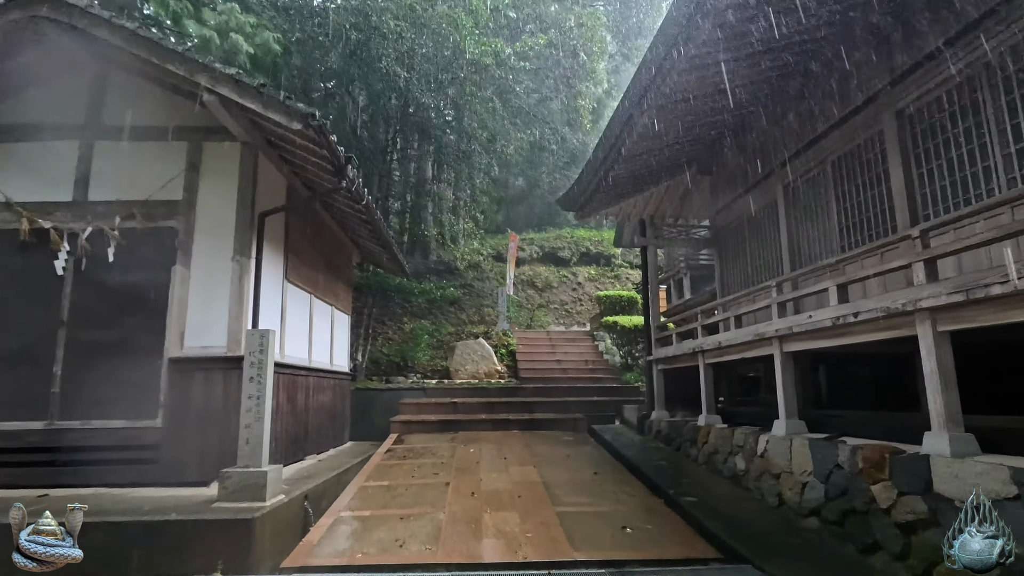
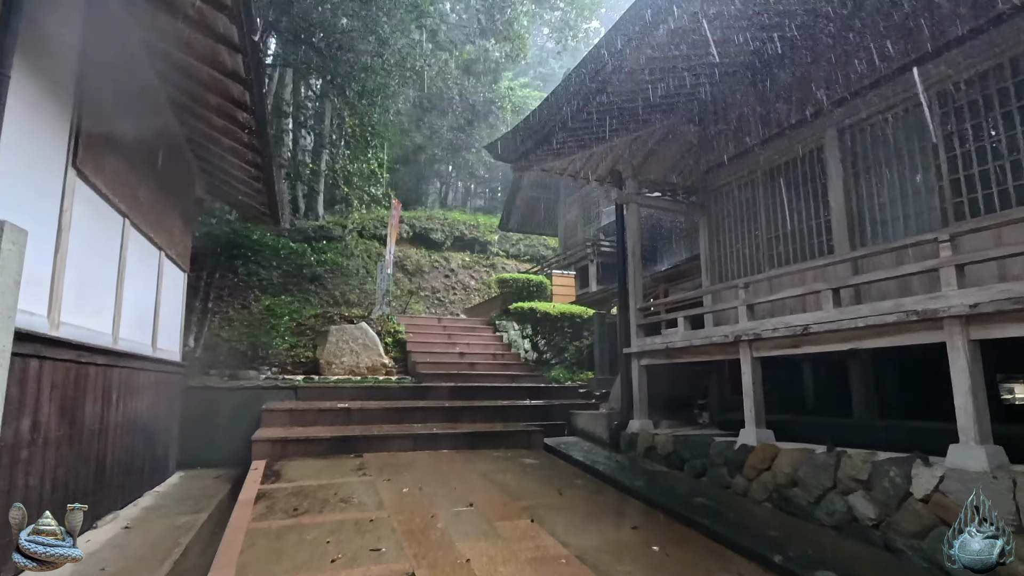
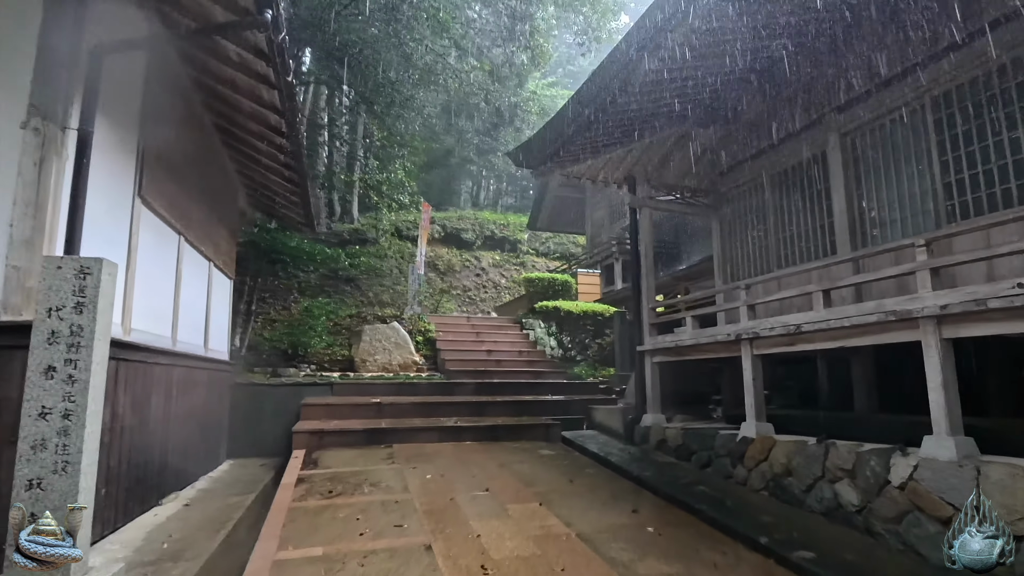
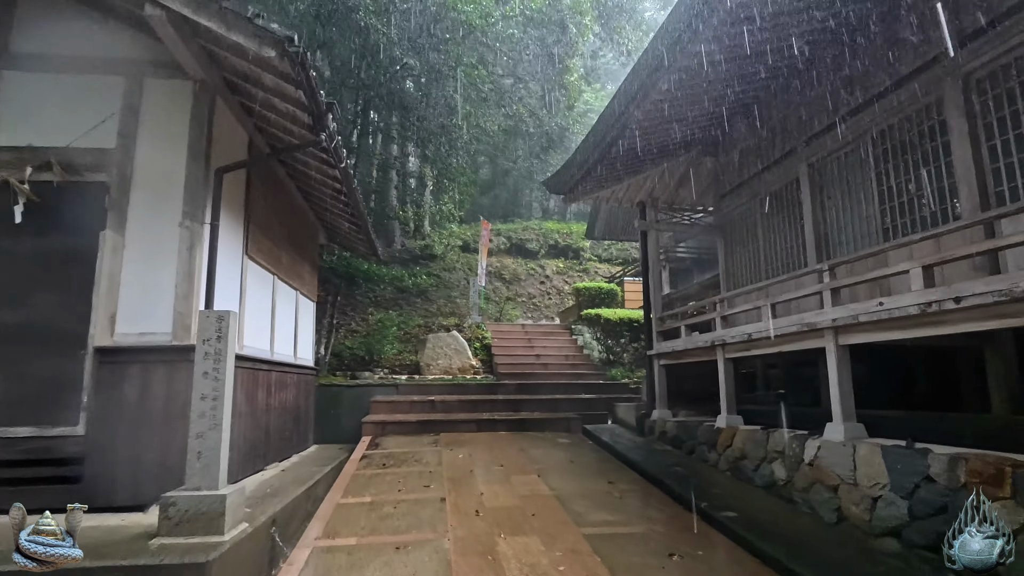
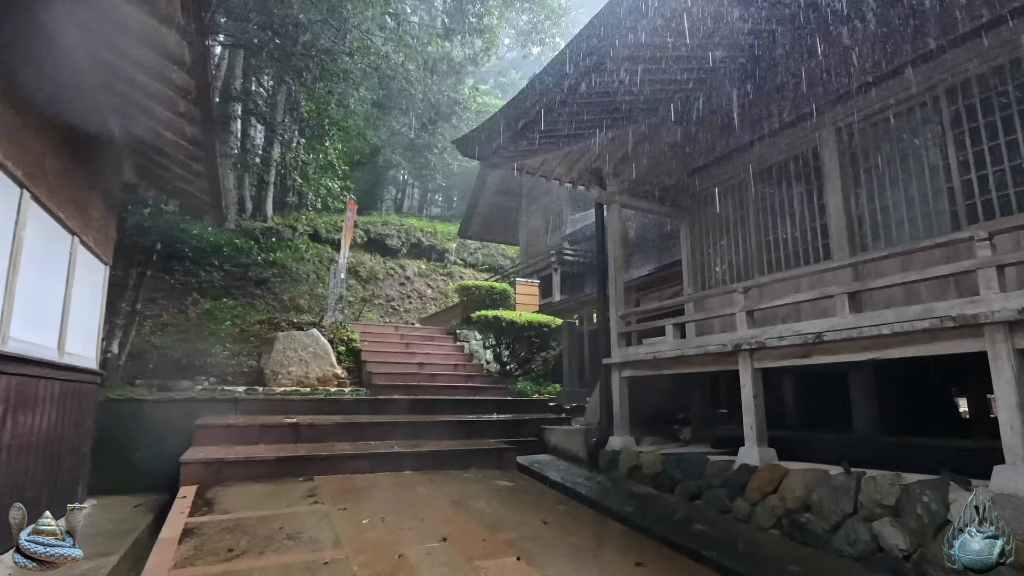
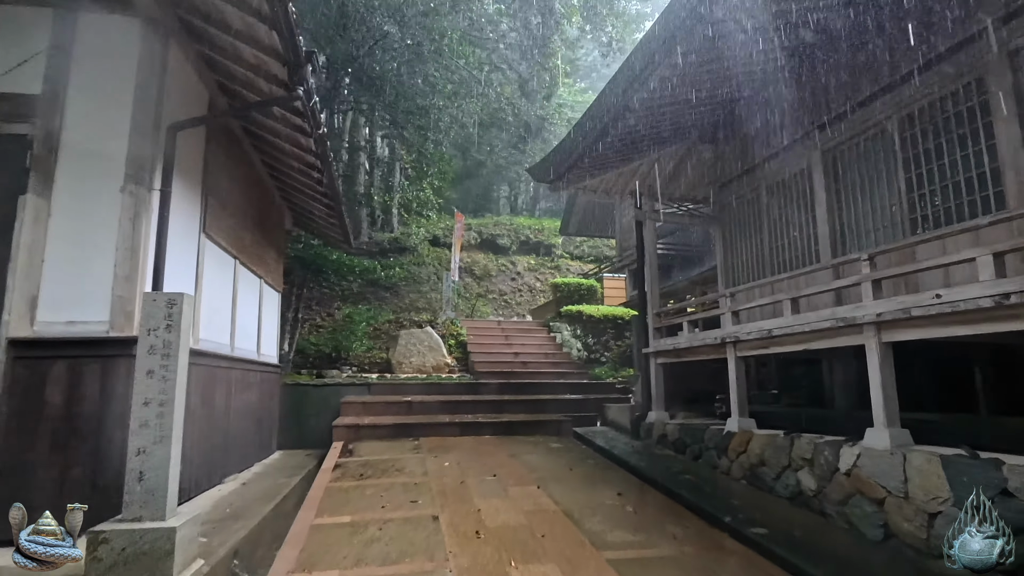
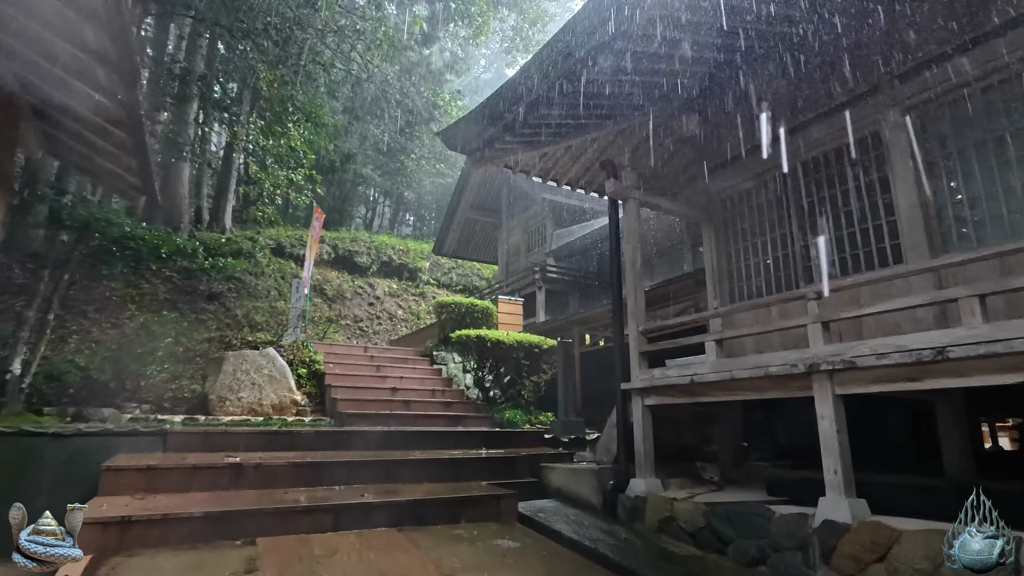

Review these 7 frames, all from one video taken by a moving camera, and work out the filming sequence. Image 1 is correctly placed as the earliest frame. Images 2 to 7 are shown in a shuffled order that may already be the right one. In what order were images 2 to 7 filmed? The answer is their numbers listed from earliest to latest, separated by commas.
4, 6, 3, 2, 5, 7
